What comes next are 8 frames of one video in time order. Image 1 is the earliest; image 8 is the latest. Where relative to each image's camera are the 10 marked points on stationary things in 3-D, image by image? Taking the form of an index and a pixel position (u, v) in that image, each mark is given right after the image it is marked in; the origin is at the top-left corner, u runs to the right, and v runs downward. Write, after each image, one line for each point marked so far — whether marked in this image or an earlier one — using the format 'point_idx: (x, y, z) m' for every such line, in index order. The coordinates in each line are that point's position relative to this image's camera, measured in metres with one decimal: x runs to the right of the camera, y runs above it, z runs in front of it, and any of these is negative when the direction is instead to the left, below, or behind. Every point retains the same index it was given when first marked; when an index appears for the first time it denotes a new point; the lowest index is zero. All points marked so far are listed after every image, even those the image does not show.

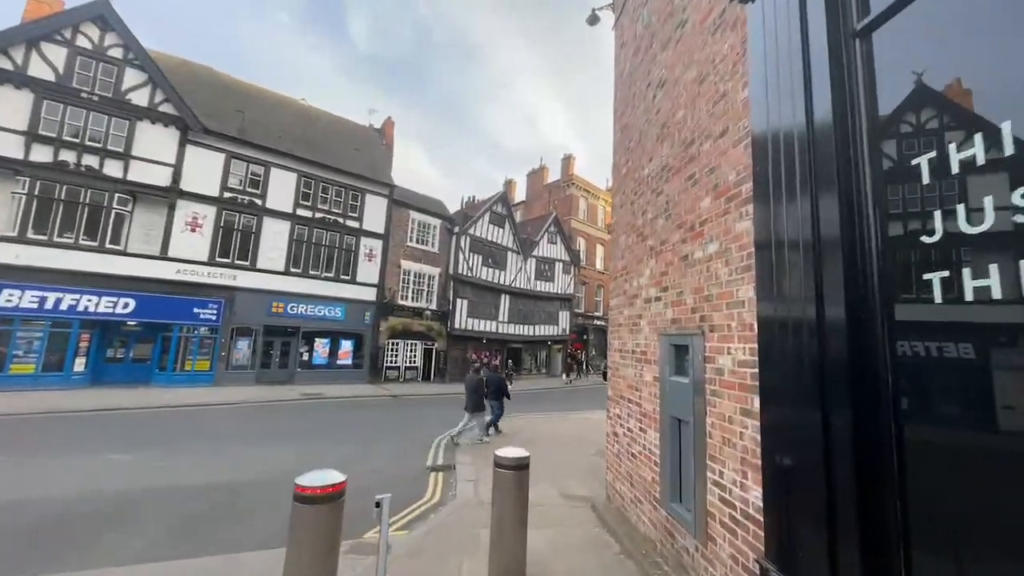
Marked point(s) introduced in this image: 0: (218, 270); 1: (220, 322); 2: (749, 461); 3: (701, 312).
0: (-12.8, +0.8, +17.7) m
1: (-12.8, -1.5, +17.7) m
2: (+1.5, -1.1, +2.6) m
3: (+1.5, -0.2, +3.2) m
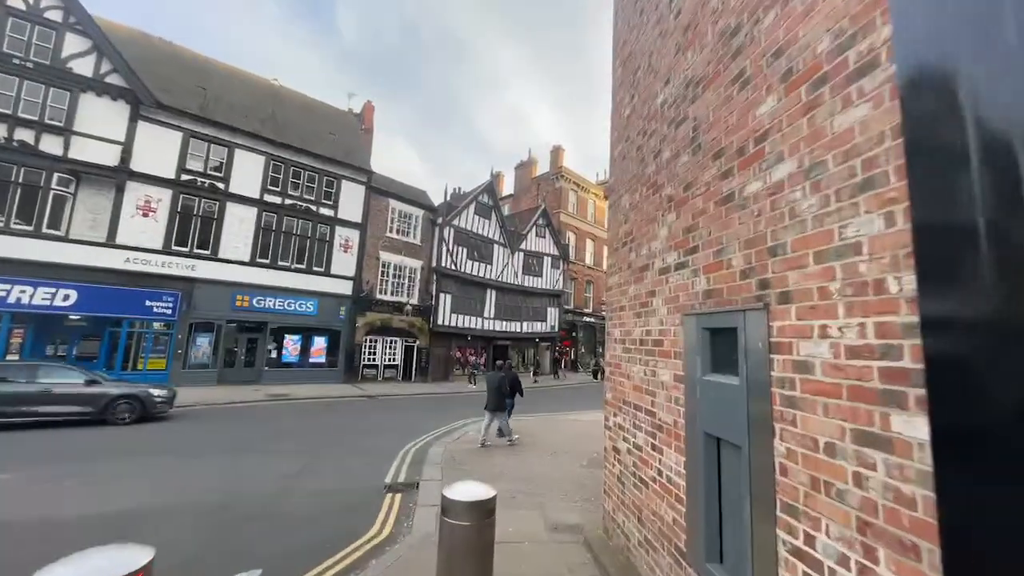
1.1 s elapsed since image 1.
0: (-13.5, +1.1, +16.1) m
1: (-13.5, -1.2, +16.2) m
2: (+1.3, -0.9, +1.4) m
3: (+1.3, +0.1, +2.1) m
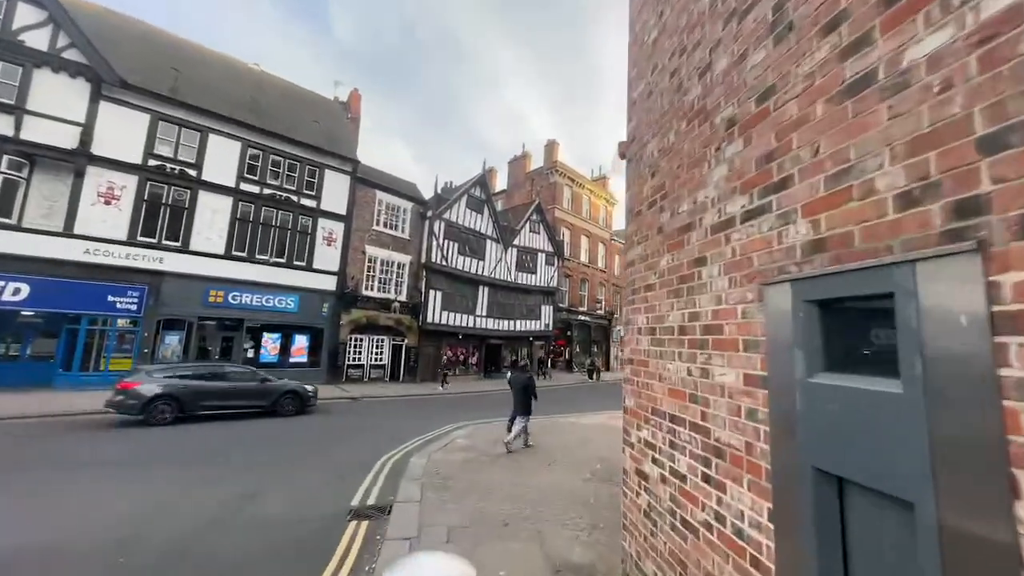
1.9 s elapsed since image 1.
0: (-13.7, +1.3, +14.9) m
1: (-13.7, -0.9, +15.0) m
2: (+1.3, -0.7, +0.5) m
3: (+1.3, +0.3, +1.1) m
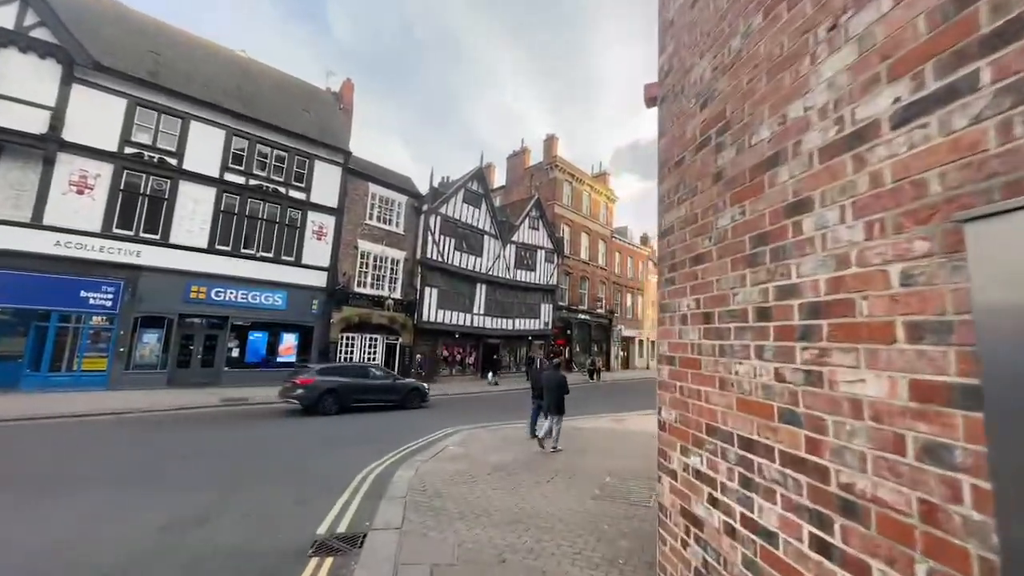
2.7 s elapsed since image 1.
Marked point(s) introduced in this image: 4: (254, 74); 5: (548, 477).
0: (-13.8, +1.5, +14.1) m
1: (-13.8, -0.8, +14.1) m
2: (+1.3, -0.5, -0.3) m
3: (+1.3, +0.4, +0.3) m
4: (-12.3, +10.1, +19.1) m
5: (+0.6, -2.9, +6.2) m
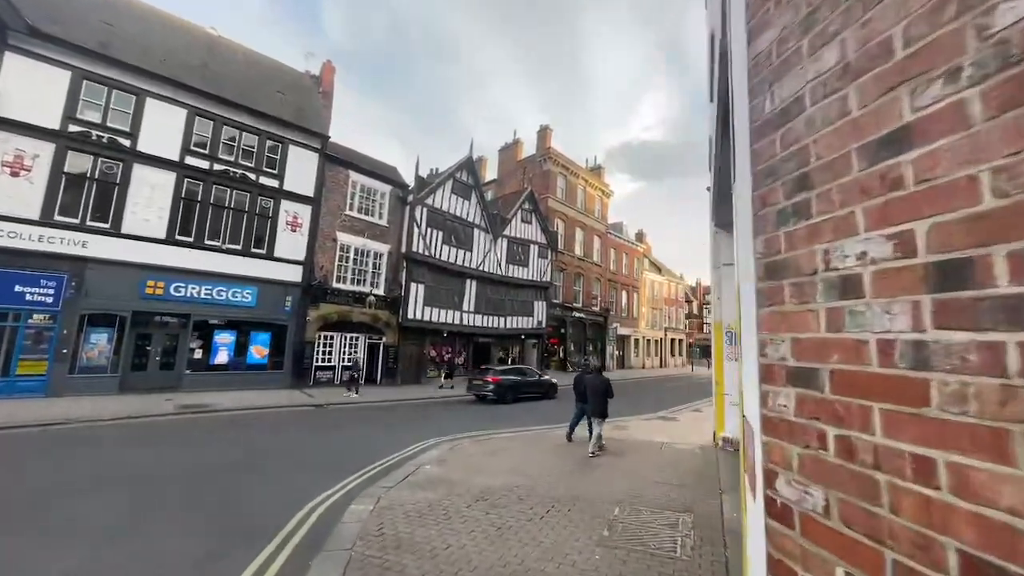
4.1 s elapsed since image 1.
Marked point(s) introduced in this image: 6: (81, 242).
0: (-14.1, +1.7, +12.6) m
1: (-14.1, -0.6, +12.6) m
2: (+1.2, -0.3, -1.6) m
3: (+1.2, +0.6, -0.9) m
4: (-12.7, +10.3, +17.6) m
5: (+0.4, -2.7, +5.0) m
6: (-13.7, +1.5, +12.9) m
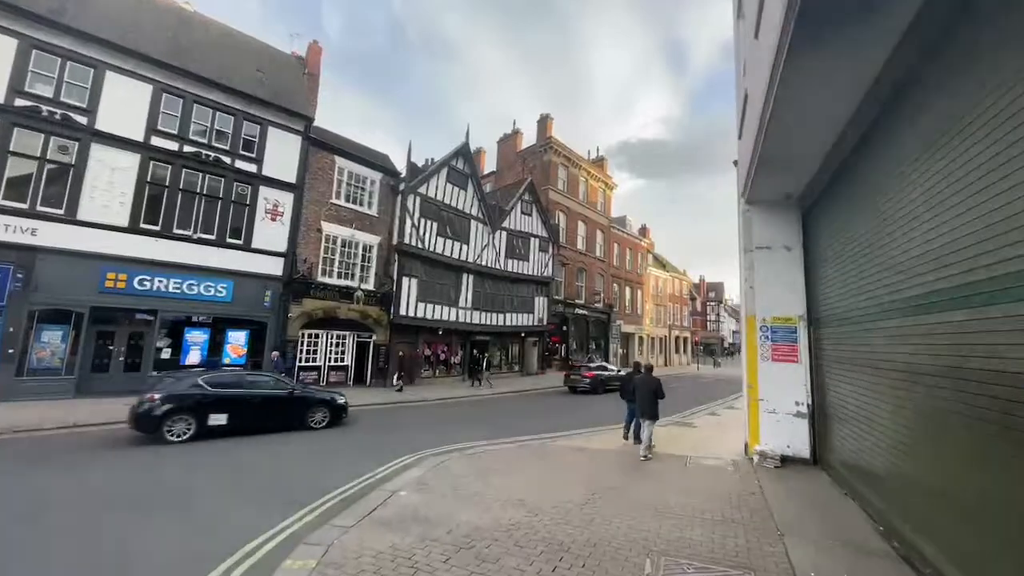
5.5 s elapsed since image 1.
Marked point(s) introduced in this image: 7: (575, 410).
0: (-14.1, +1.9, +11.3) m
1: (-14.1, -0.4, +11.3) m
2: (+1.1, -0.1, -2.9) m
3: (+1.1, +0.8, -2.3) m
4: (-12.7, +10.5, +16.3) m
5: (+0.3, -2.5, +3.6) m
6: (-13.8, +1.7, +11.6) m
7: (+2.3, -4.4, +14.6) m
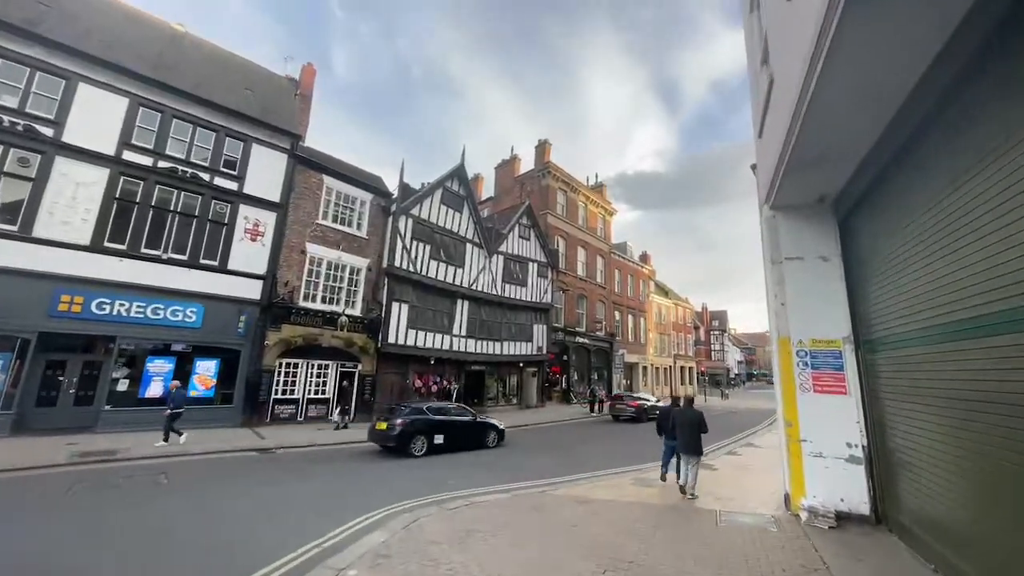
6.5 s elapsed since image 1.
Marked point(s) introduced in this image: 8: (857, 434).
0: (-14.3, +1.3, +10.3) m
1: (-14.3, -1.0, +10.1) m
2: (+1.0, +0.4, -4.0) m
3: (+0.9, +1.3, -3.3) m
4: (-12.9, +9.6, +15.9) m
5: (+0.2, -2.5, +2.3) m
6: (-14.0, +1.1, +10.5) m
7: (+2.1, -5.2, +13.1) m
8: (+5.1, -2.1, +6.0) m
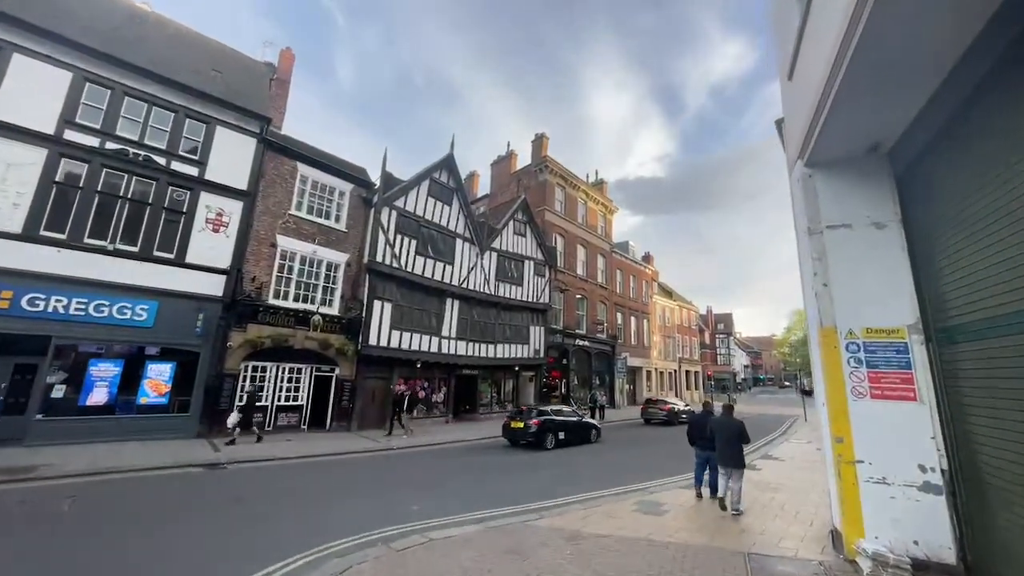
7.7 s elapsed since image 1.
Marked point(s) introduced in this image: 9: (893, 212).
0: (-14.7, +1.5, +9.0) m
1: (-14.7, -0.8, +8.8) m
2: (+0.5, +0.8, -5.4) m
3: (+0.4, +1.7, -4.7) m
4: (-13.3, +9.7, +14.7) m
5: (-0.3, -2.1, +0.9) m
6: (-14.4, +1.2, +9.2) m
7: (+1.8, -5.0, +11.6) m
8: (+4.7, -1.8, +4.5) m
9: (+4.9, +1.0, +5.2) m
